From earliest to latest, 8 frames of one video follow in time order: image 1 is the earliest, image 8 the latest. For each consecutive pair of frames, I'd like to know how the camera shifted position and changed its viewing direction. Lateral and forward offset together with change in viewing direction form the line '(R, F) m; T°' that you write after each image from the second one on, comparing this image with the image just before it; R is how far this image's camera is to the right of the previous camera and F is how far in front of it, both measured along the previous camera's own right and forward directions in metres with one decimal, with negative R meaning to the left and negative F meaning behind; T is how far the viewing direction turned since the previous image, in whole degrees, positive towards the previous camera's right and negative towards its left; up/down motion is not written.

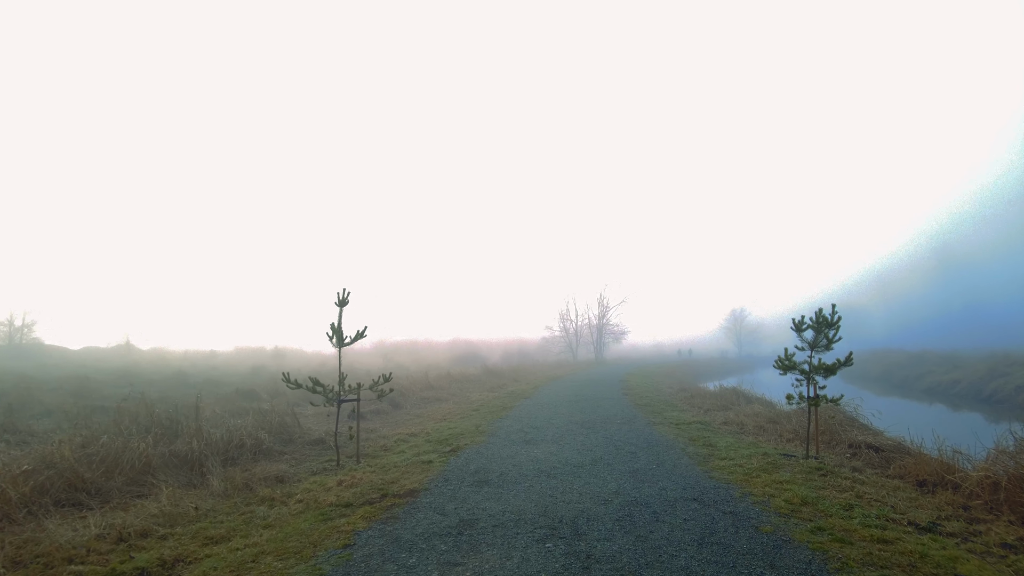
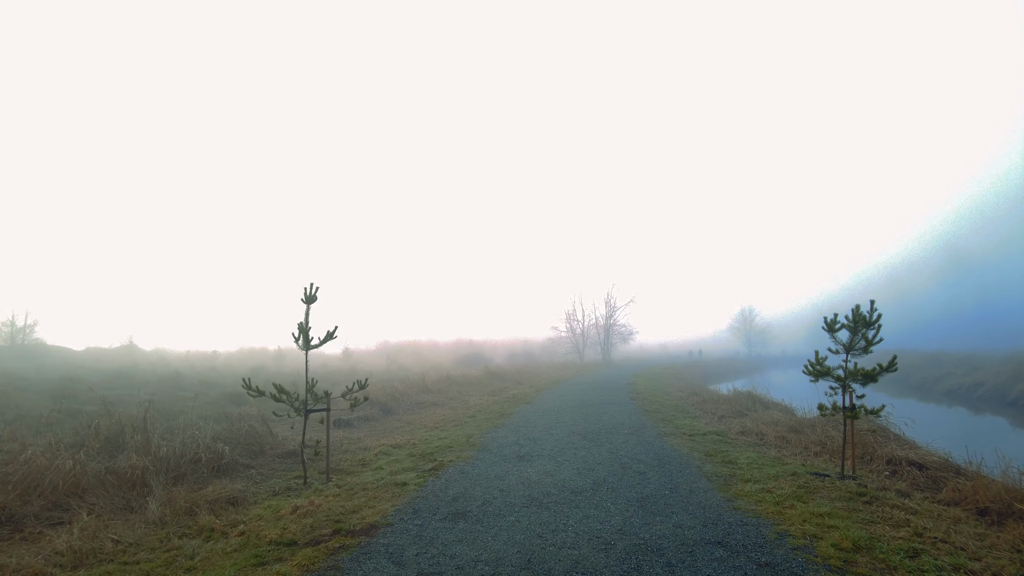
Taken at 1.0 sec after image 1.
(+0.2, +1.1) m; -1°
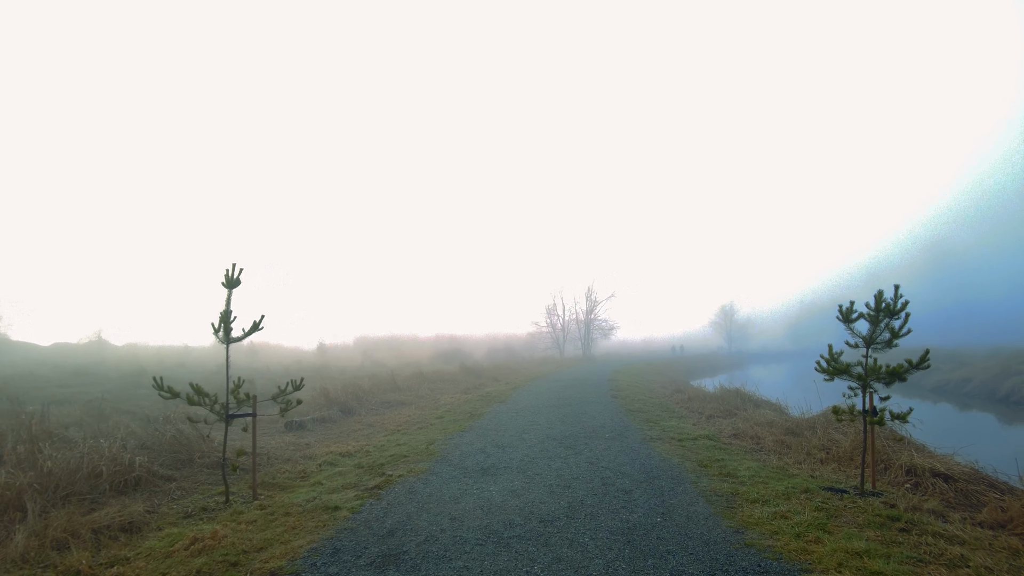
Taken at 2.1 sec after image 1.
(+0.2, +1.2) m; +1°
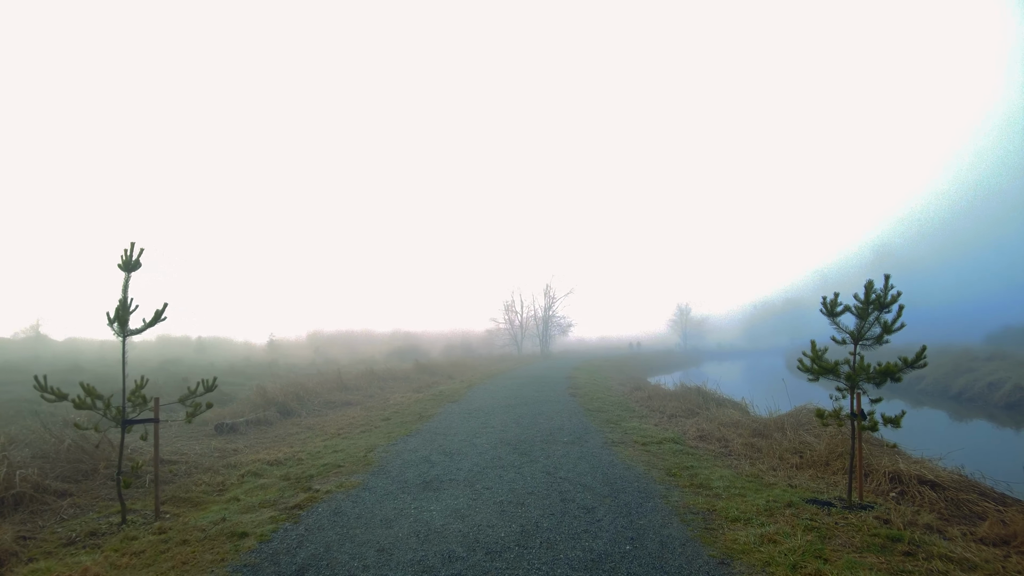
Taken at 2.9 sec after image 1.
(+0.1, +0.8) m; +3°
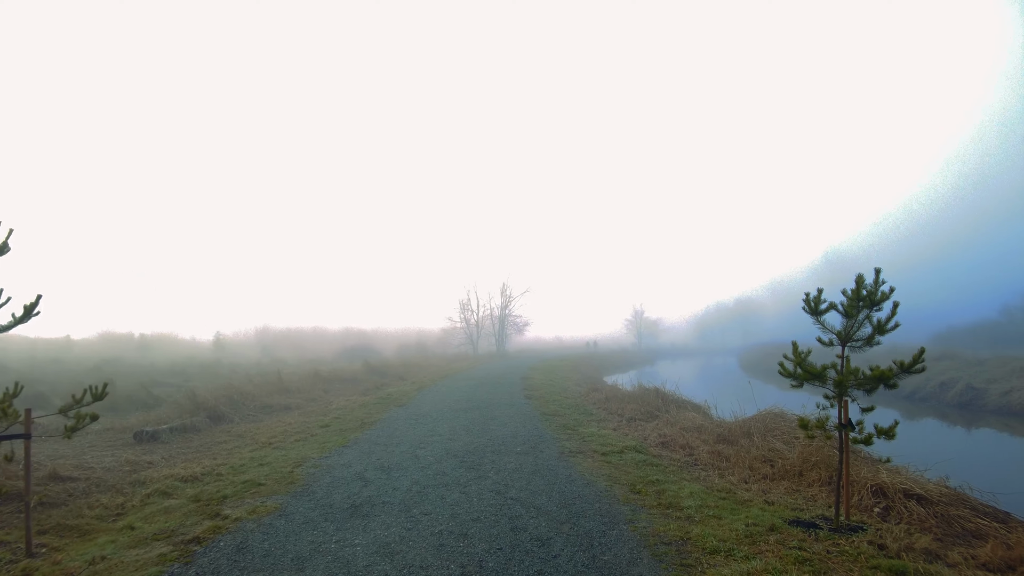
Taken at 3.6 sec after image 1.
(+0.1, +0.8) m; +3°
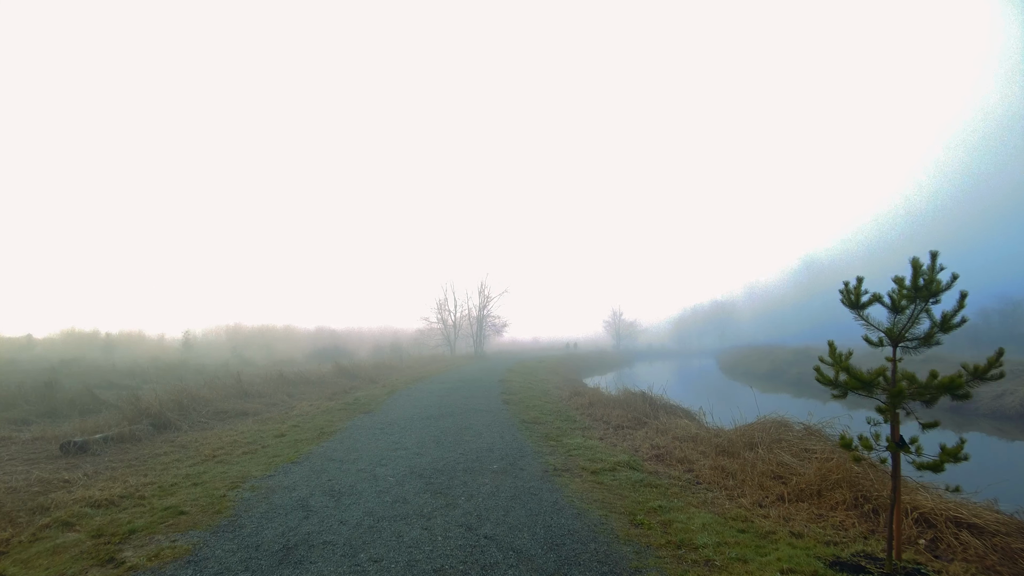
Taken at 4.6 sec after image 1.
(0.0, +1.0) m; +2°
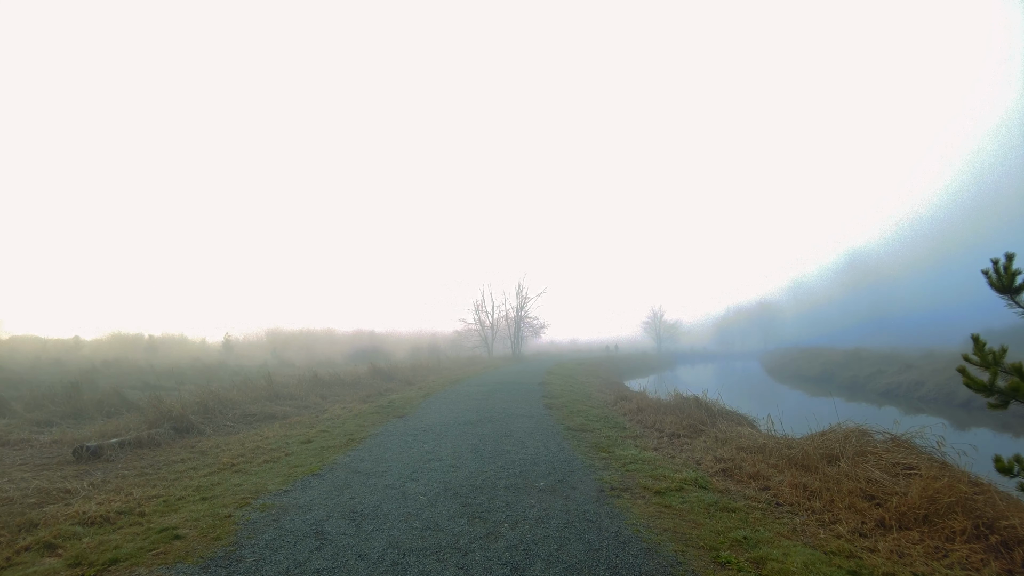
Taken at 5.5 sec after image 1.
(-0.1, +0.8) m; -3°
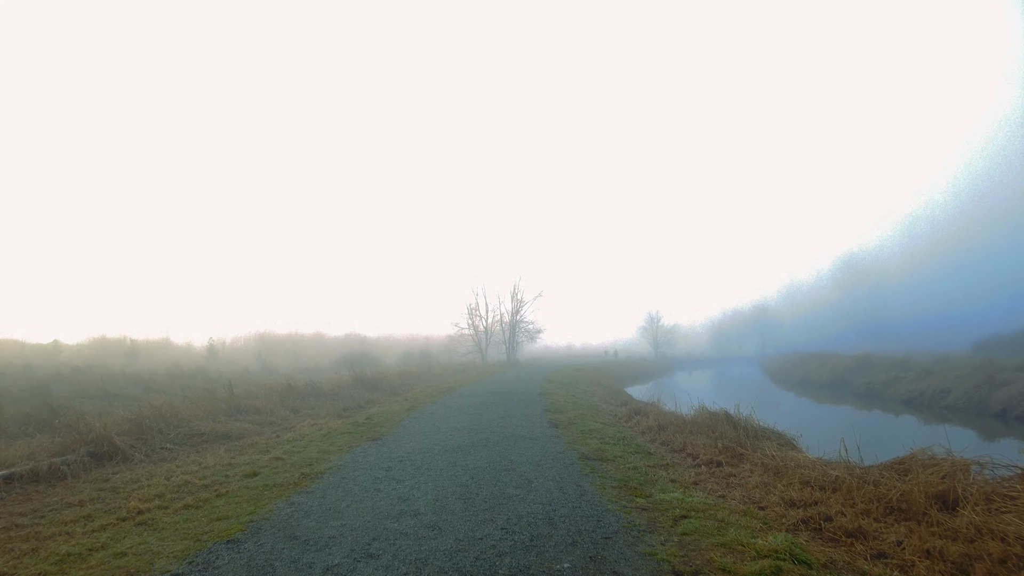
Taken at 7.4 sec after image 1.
(-0.1, +1.9) m; 0°
